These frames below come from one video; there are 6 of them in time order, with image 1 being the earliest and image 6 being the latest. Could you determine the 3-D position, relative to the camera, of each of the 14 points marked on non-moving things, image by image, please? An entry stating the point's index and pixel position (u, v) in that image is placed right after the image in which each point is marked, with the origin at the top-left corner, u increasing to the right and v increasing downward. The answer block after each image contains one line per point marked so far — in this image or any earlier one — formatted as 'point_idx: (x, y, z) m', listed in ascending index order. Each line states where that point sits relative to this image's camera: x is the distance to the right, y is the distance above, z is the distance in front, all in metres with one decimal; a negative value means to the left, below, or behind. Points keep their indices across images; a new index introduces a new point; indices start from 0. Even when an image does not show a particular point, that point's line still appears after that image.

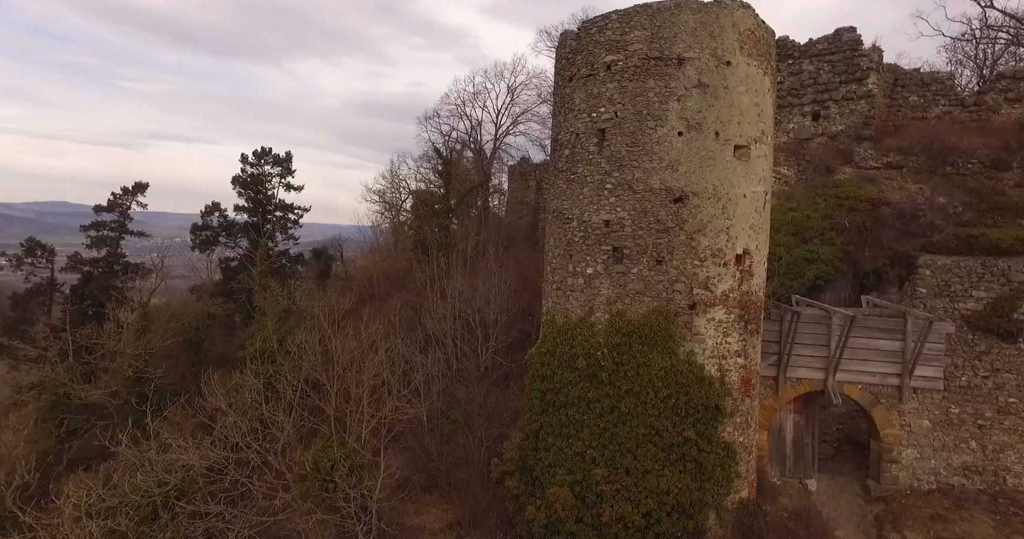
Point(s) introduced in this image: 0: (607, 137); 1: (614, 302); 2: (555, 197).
0: (+1.2, +1.7, +7.1) m
1: (+1.3, -0.4, +7.1) m
2: (+0.6, +1.0, +7.9) m
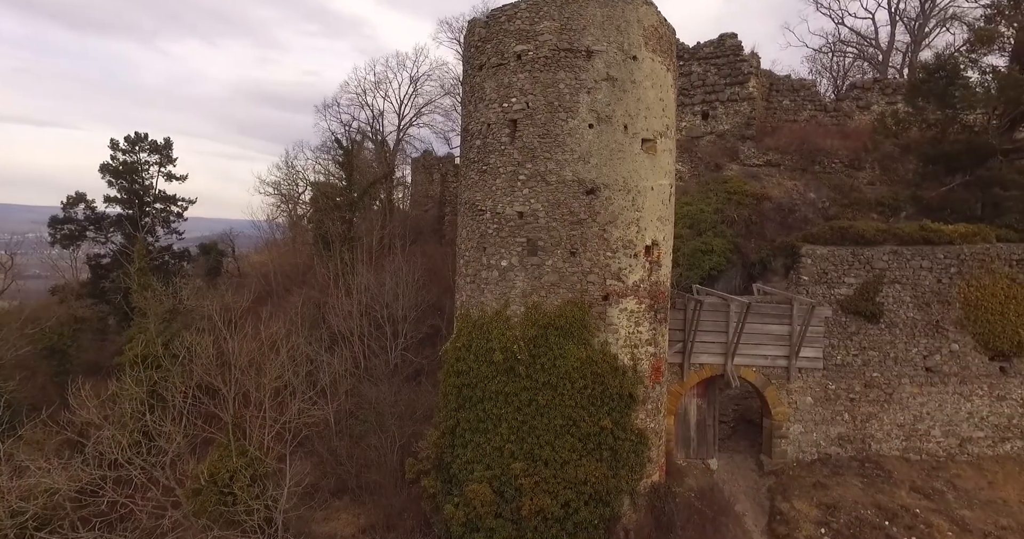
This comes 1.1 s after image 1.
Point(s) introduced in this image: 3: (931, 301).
0: (+0.1, +1.8, +7.0) m
1: (+0.2, -0.3, +7.0) m
2: (-0.6, +1.1, +7.8) m
3: (+6.4, -0.5, +8.5) m
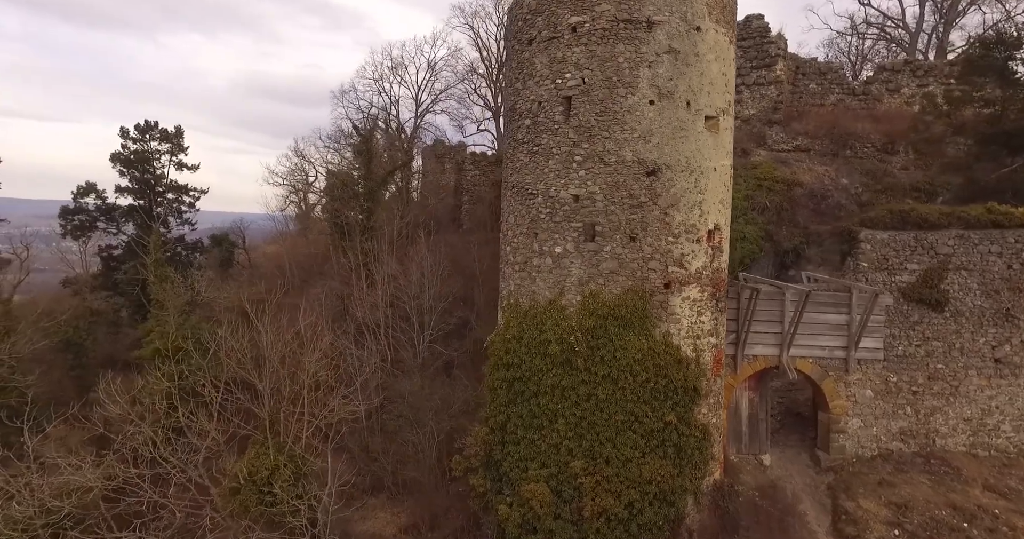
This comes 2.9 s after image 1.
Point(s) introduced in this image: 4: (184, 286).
0: (+0.8, +1.9, +6.6) m
1: (+0.9, -0.2, +6.6) m
2: (+0.1, +1.3, +7.4) m
3: (+7.1, -0.3, +8.1) m
4: (-9.0, -0.4, +15.4) m
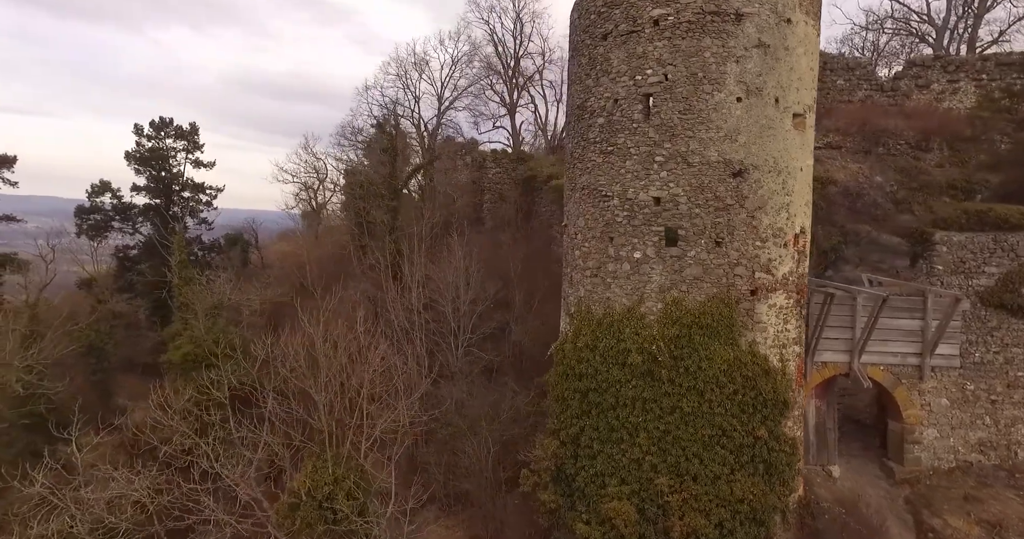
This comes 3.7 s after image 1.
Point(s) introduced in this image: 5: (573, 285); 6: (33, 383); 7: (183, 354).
0: (+1.6, +1.9, +6.3) m
1: (+1.8, -0.2, +6.3) m
2: (+0.9, +1.2, +7.0) m
3: (+8.0, -0.3, +7.8) m
4: (-8.2, -0.5, +15.1) m
5: (+0.9, -0.2, +7.5) m
6: (-10.2, -2.5, +12.0) m
7: (-7.4, -2.0, +12.6) m
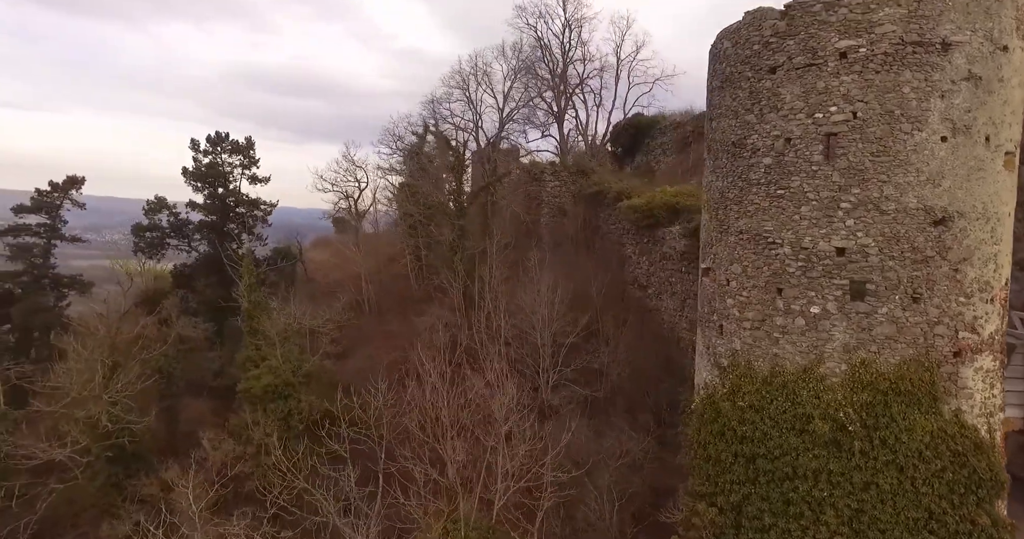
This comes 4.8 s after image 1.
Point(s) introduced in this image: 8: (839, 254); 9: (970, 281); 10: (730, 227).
0: (+3.3, +1.3, +5.6) m
1: (+3.5, -0.8, +5.6) m
2: (+2.7, +0.6, +6.4) m
3: (+9.7, -0.9, +6.9) m
4: (-6.1, -1.1, +14.8) m
5: (+2.7, -0.8, +6.9) m
6: (-8.3, -3.1, +11.7) m
7: (-5.5, -2.6, +12.3) m
8: (+3.4, +0.2, +5.7) m
9: (+4.5, -0.1, +5.5) m
10: (+2.6, +0.5, +6.7) m
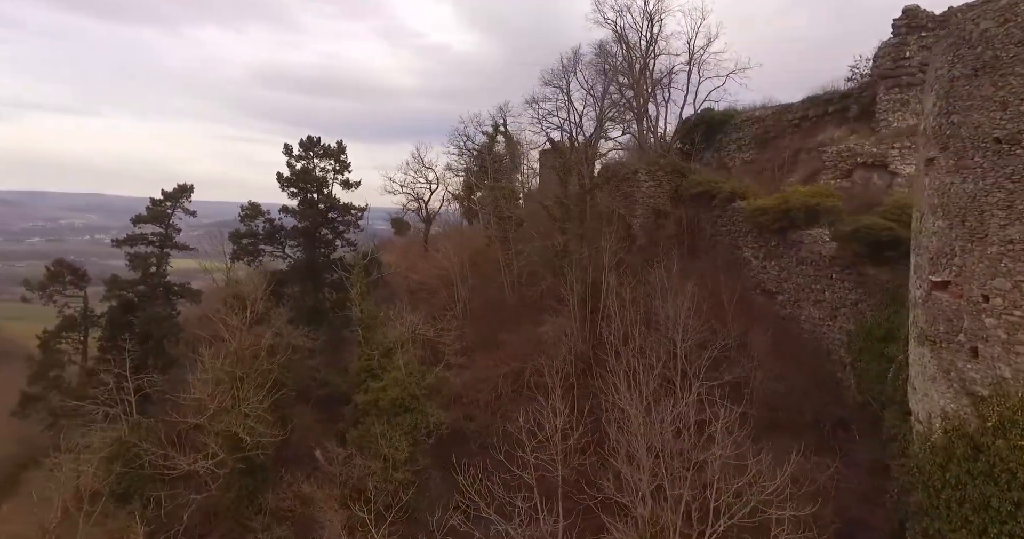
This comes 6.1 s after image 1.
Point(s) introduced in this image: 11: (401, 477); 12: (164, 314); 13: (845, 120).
0: (+5.7, +1.1, +4.6) m
1: (+5.9, -1.0, +4.6) m
2: (+5.1, +0.5, +5.4) m
3: (+12.2, -1.0, +5.4) m
4: (-3.0, -1.3, +14.5) m
5: (+5.1, -1.0, +5.9) m
6: (-5.4, -3.3, +11.6) m
7: (-2.6, -2.8, +11.9) m
8: (+5.7, 0.0, +4.7) m
9: (+6.9, -0.3, +4.4) m
10: (+5.1, +0.3, +5.7) m
11: (-2.3, -4.3, +11.6) m
12: (-9.7, -1.2, +15.4) m
13: (+10.7, +4.7, +17.6) m
